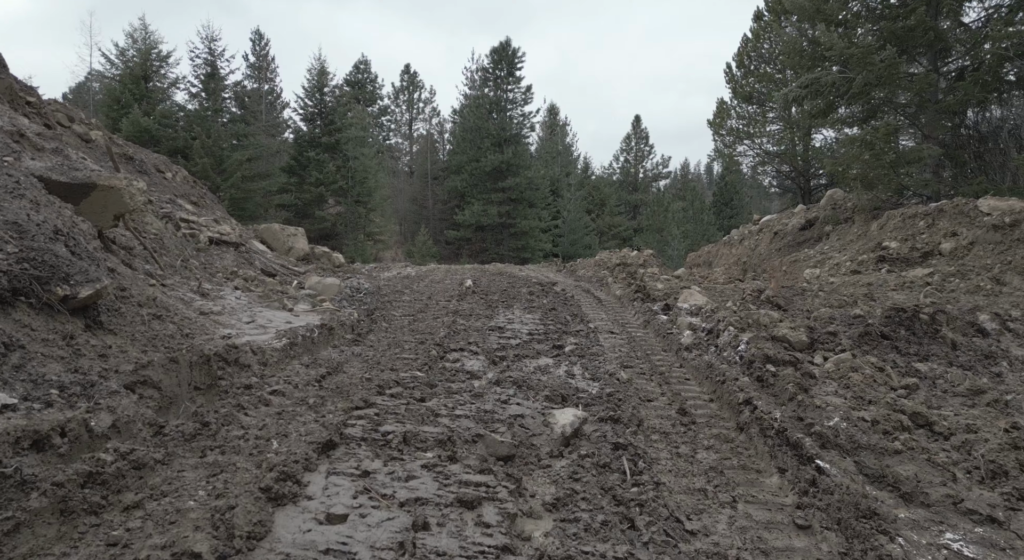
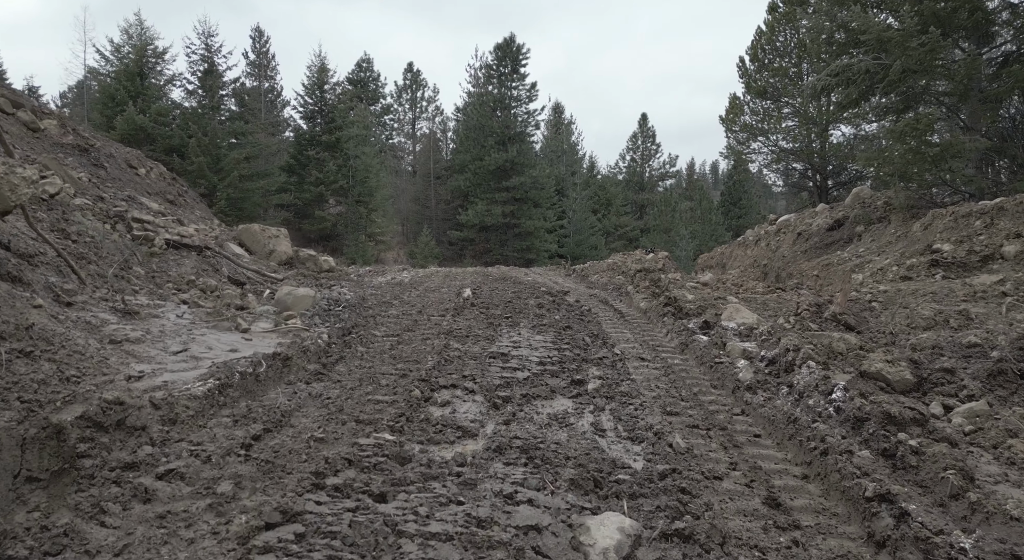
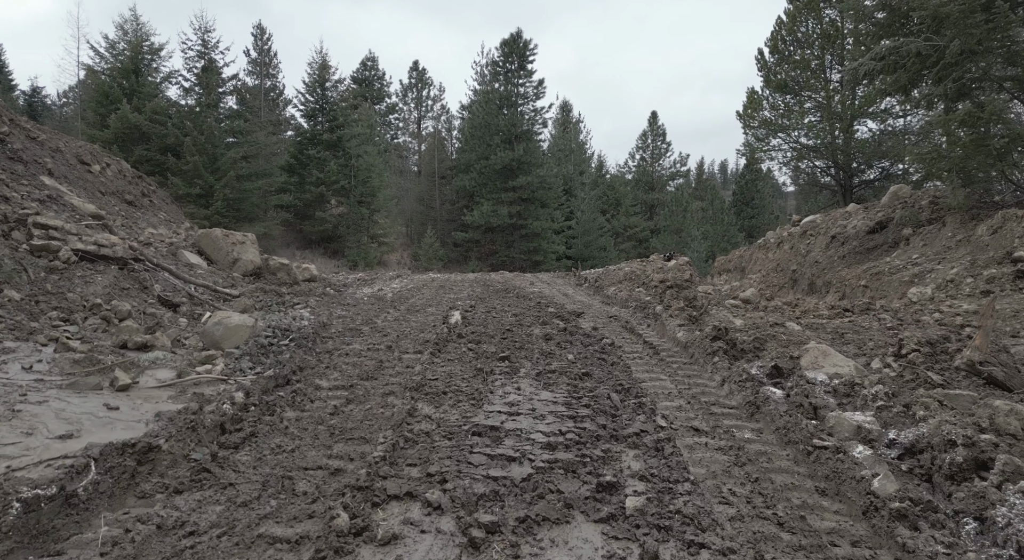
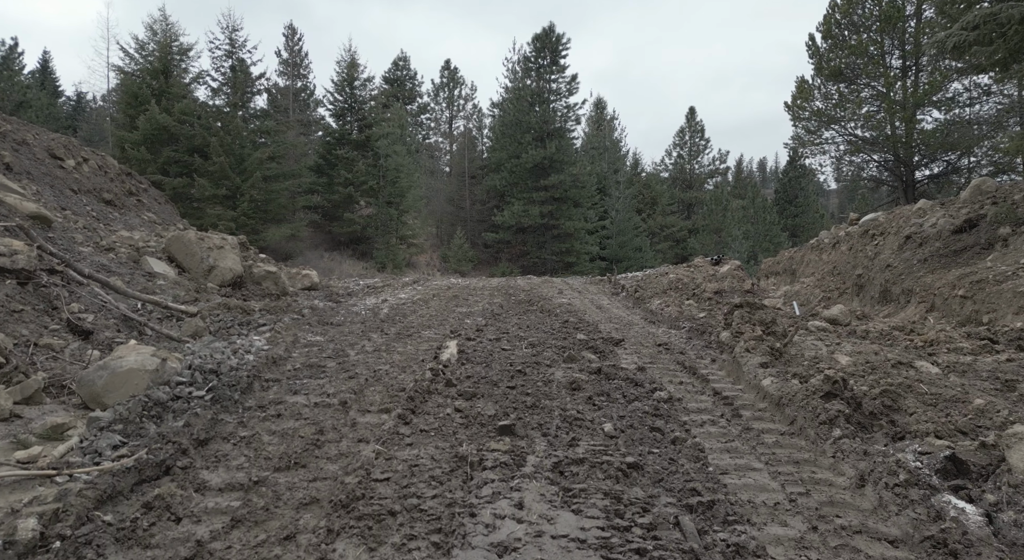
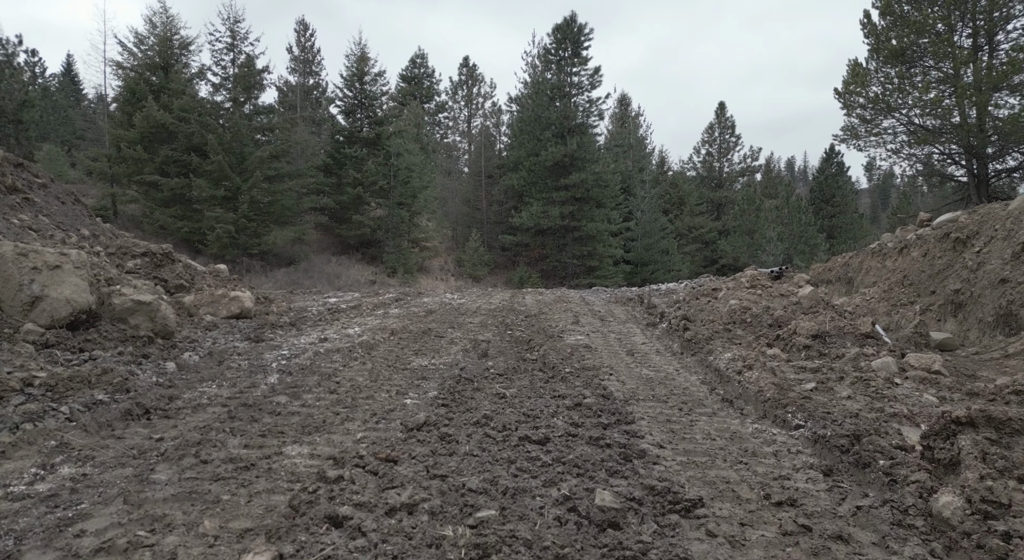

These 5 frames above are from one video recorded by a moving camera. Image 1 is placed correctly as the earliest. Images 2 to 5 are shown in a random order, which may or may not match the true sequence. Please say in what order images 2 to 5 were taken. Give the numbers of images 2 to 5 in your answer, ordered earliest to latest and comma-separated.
2, 3, 4, 5
